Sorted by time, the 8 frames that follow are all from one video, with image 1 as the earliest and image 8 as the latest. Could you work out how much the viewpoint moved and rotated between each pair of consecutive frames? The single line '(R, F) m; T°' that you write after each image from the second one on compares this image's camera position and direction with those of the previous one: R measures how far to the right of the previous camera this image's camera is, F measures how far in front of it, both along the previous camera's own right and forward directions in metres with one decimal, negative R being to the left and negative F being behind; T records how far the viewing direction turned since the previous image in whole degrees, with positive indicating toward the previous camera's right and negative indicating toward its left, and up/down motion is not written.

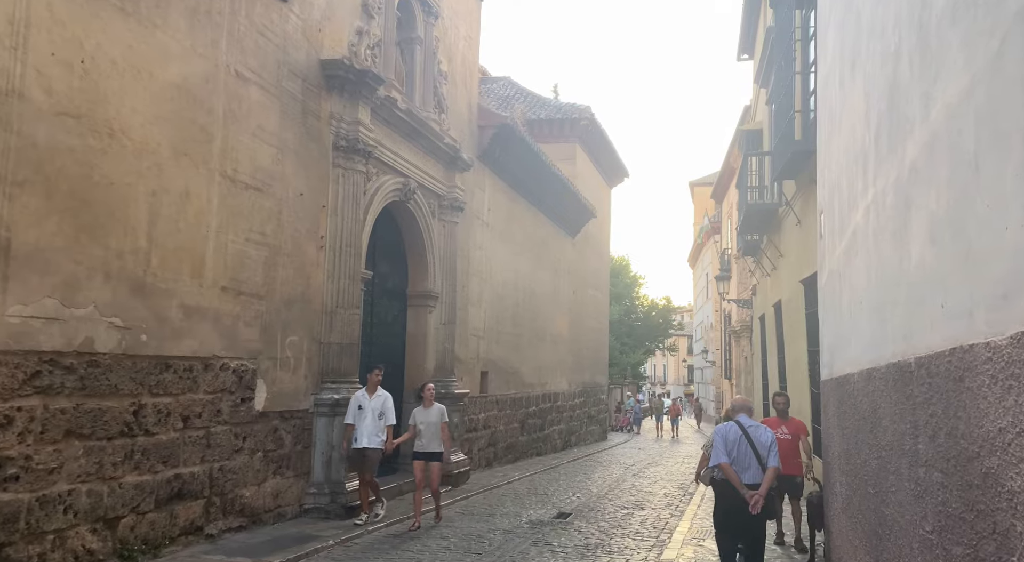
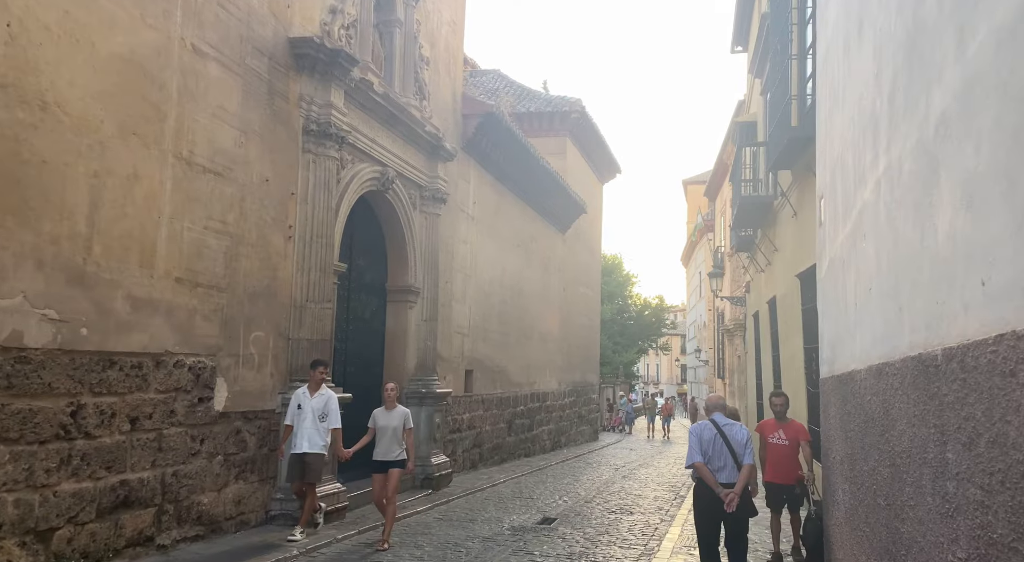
(+0.1, +0.5) m; 0°
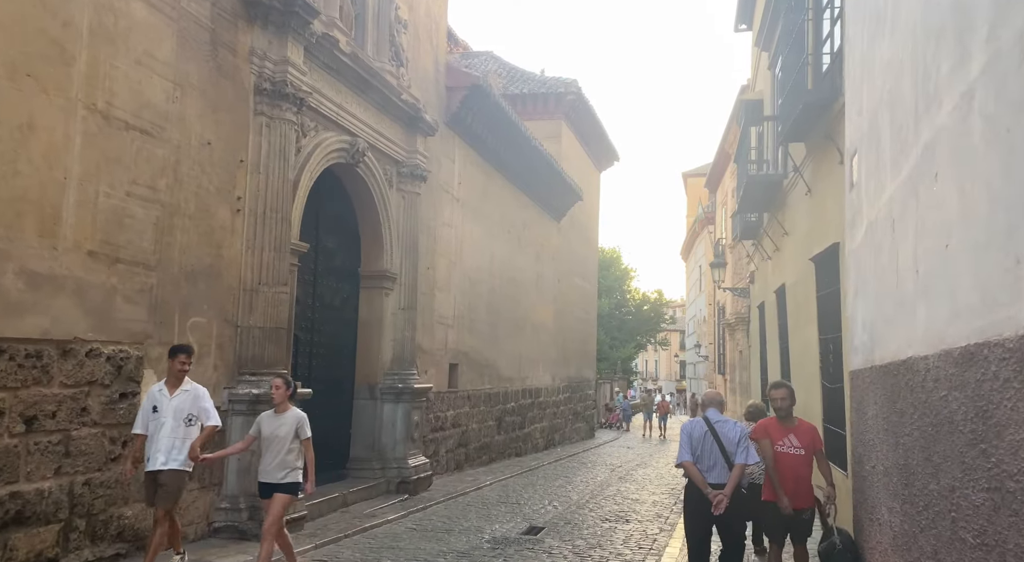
(+0.2, +1.0) m; 0°
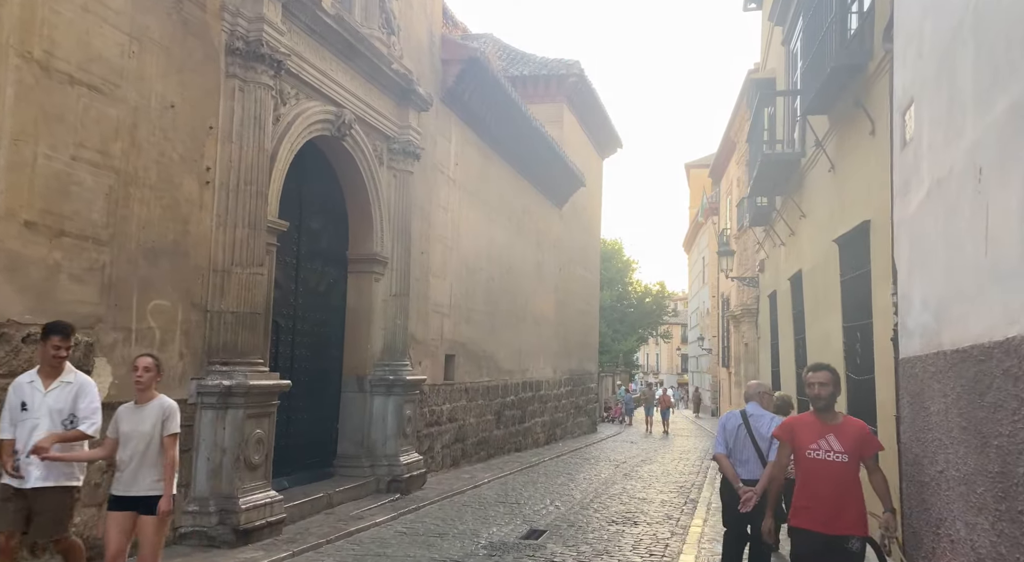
(0.0, +0.7) m; 0°
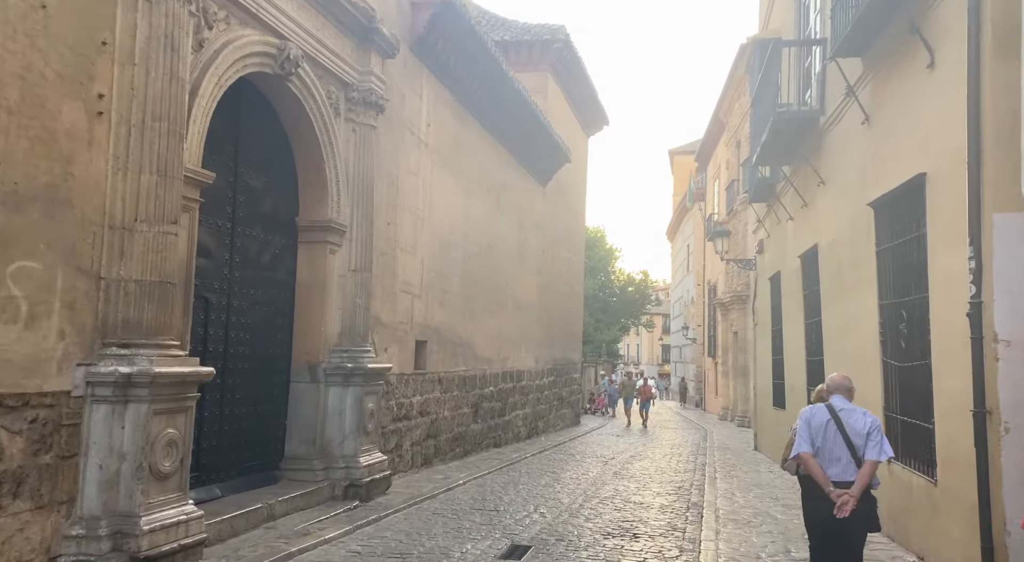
(0.0, +1.3) m; +1°
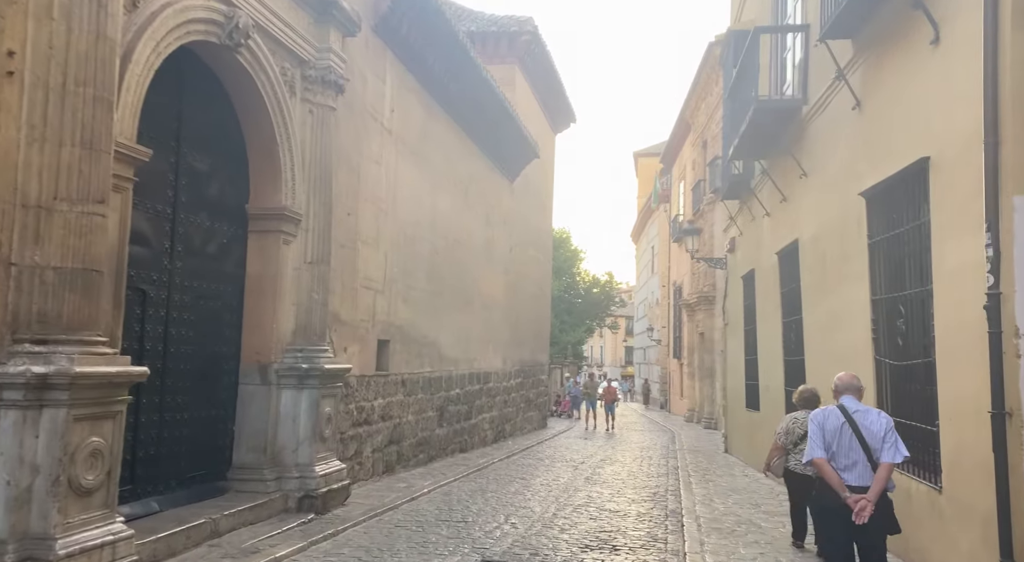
(-0.1, +0.6) m; +3°
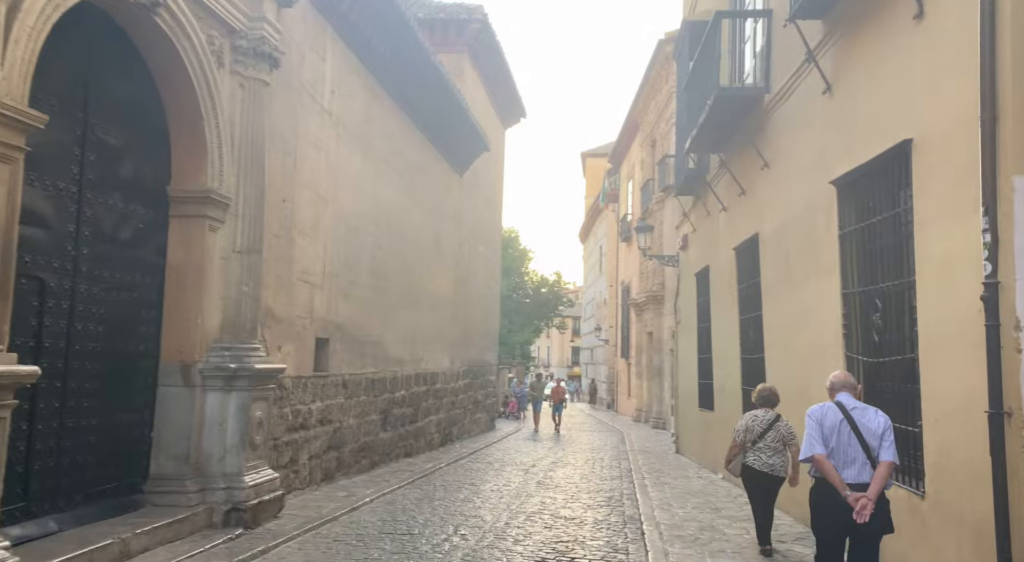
(0.0, +0.6) m; +4°
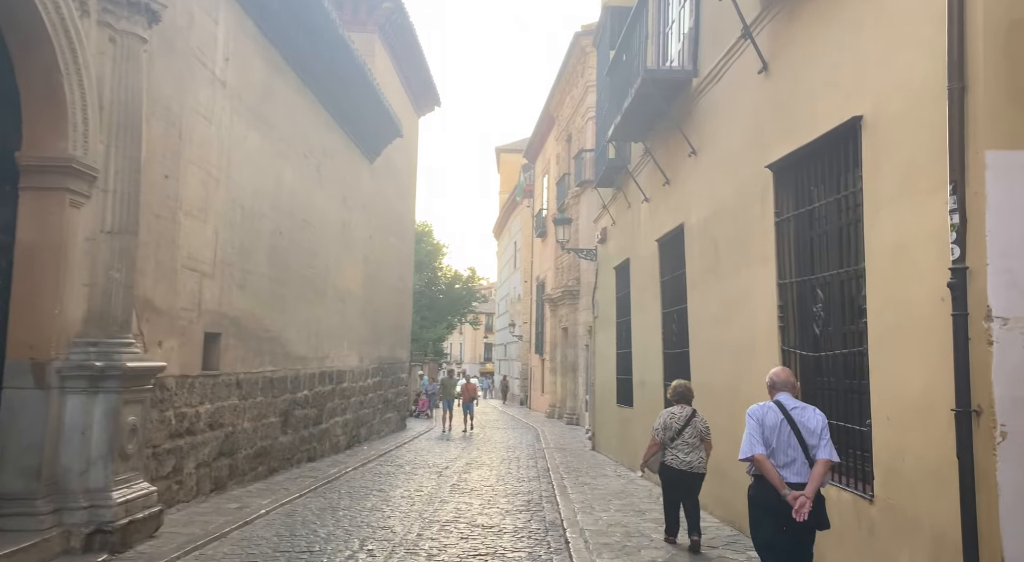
(0.0, +0.6) m; +6°
